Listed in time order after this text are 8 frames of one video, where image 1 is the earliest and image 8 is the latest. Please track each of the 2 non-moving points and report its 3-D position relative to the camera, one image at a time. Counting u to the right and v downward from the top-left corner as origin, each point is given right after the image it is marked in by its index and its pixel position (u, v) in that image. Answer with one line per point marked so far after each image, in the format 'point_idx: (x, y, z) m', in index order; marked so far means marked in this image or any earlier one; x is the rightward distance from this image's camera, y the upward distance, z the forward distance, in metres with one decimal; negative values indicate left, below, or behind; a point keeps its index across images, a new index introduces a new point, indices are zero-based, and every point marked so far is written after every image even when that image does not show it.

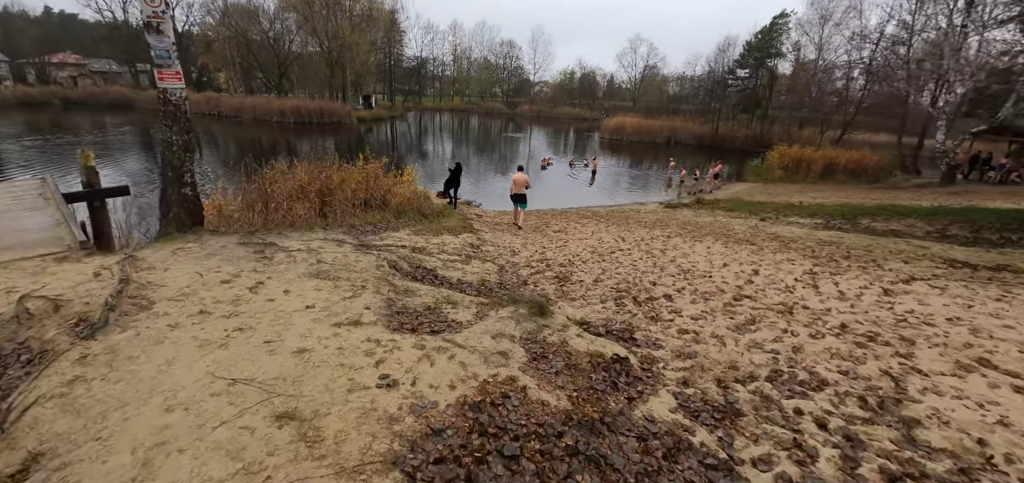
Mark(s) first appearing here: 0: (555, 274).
0: (+0.9, -0.6, +8.5) m
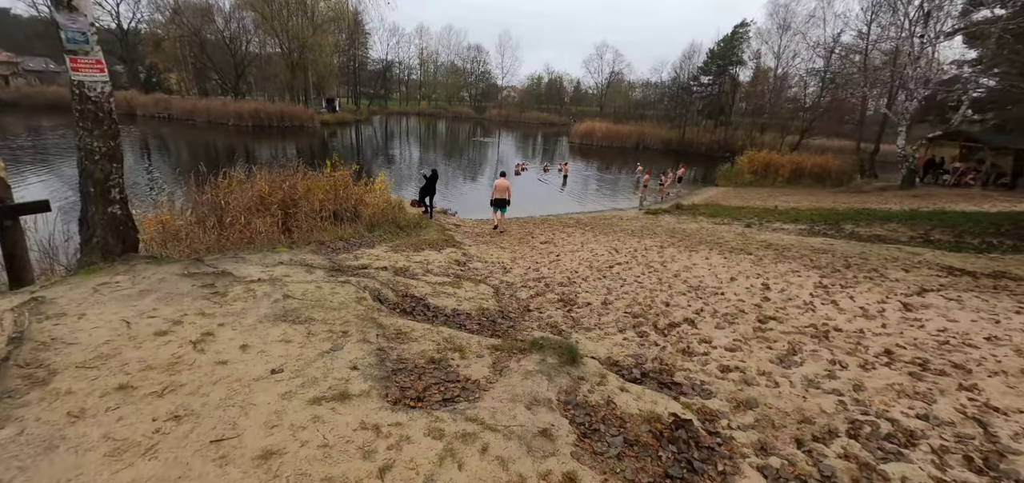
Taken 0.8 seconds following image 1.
0: (+0.8, -0.9, +7.6) m
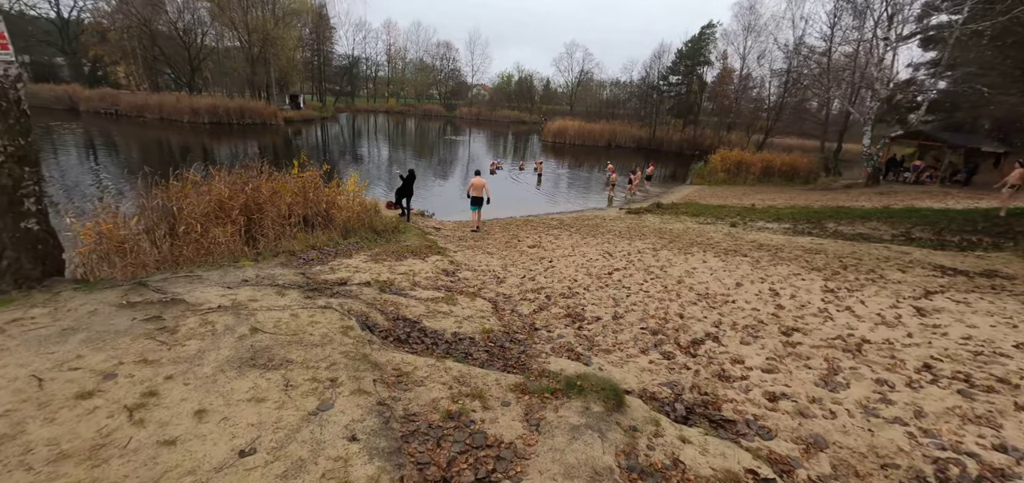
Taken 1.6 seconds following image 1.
0: (+0.8, -1.0, +6.9) m
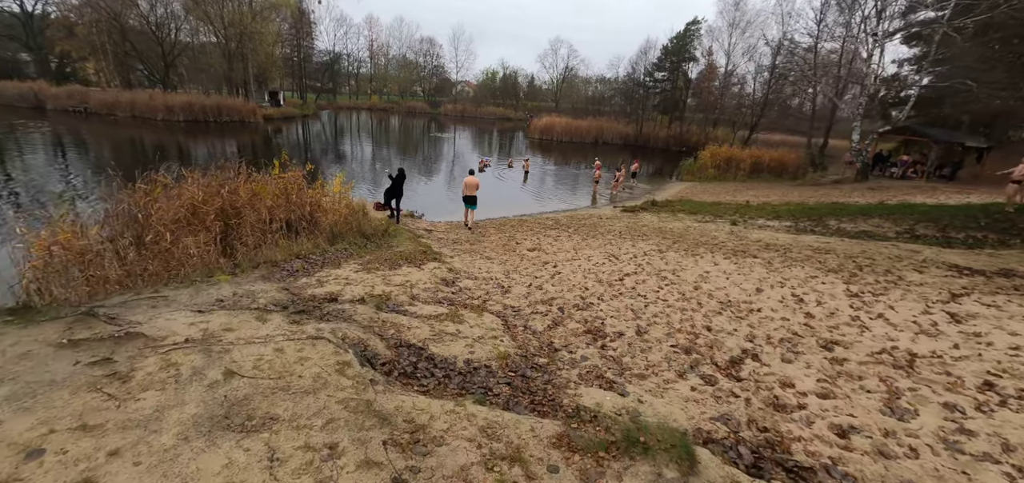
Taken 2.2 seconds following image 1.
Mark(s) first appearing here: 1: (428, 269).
0: (+1.0, -1.1, +6.2) m
1: (-1.6, -0.5, +8.4) m
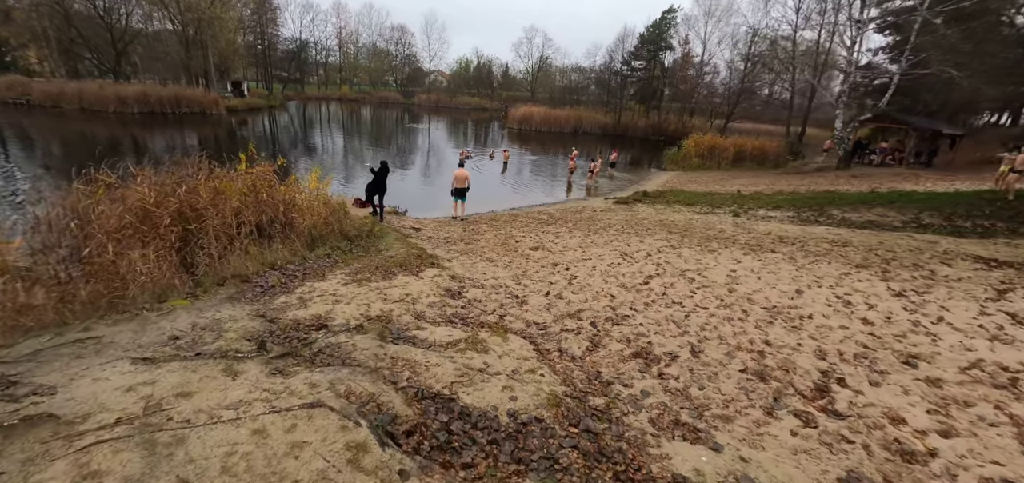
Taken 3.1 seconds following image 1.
0: (+1.3, -1.2, +5.2) m
1: (-1.4, -0.6, +7.3) m
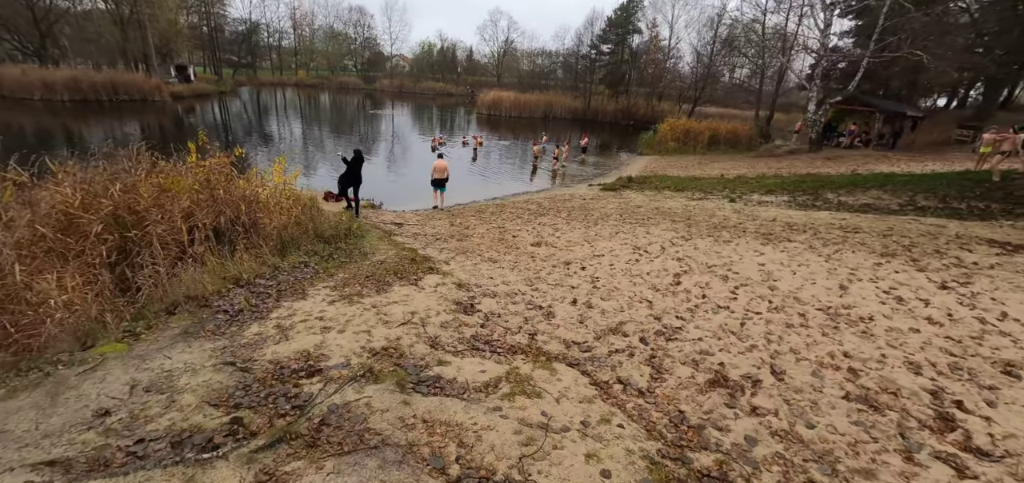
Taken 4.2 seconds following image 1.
0: (+1.8, -1.2, +4.3) m
1: (-1.1, -0.6, +6.1) m
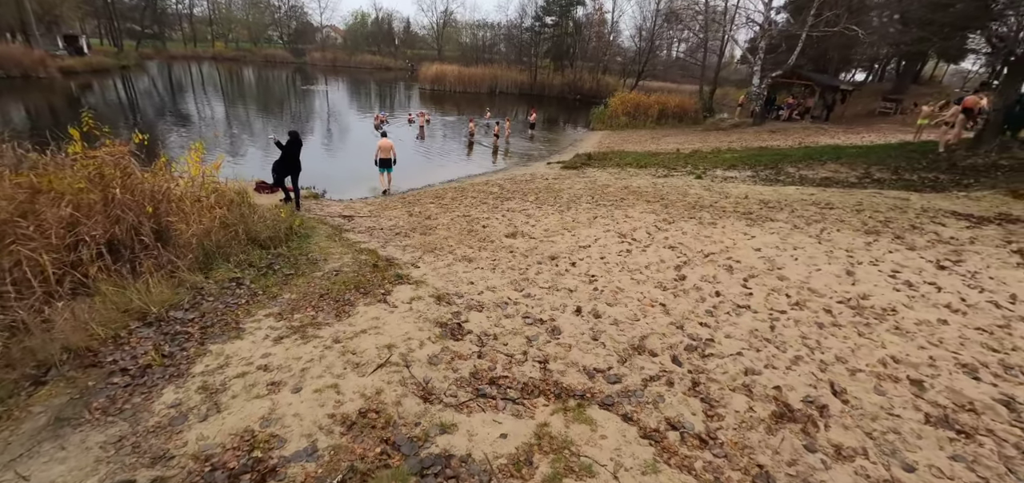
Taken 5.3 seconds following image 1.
0: (+1.9, -1.2, +3.6) m
1: (-1.2, -0.7, +5.0) m
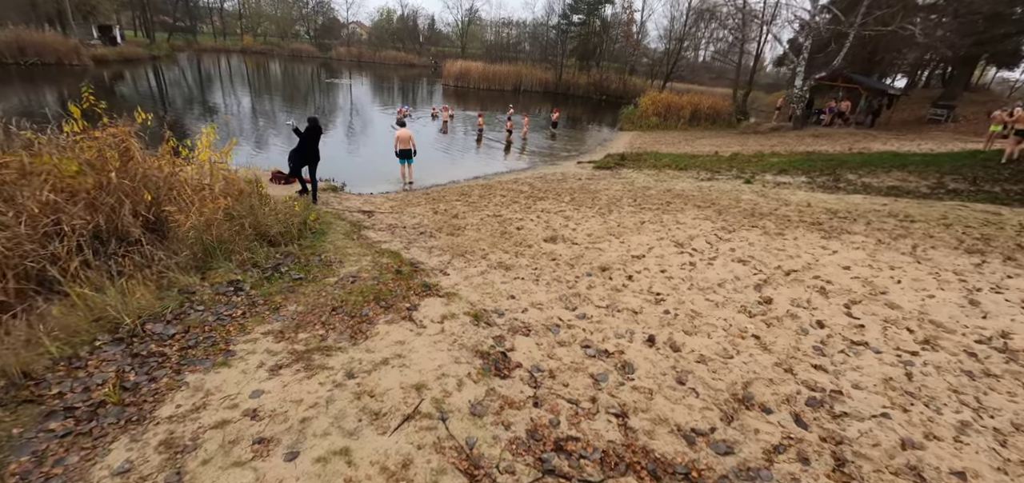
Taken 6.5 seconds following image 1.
0: (+2.3, -1.4, +2.5) m
1: (-0.7, -0.7, +4.1) m
